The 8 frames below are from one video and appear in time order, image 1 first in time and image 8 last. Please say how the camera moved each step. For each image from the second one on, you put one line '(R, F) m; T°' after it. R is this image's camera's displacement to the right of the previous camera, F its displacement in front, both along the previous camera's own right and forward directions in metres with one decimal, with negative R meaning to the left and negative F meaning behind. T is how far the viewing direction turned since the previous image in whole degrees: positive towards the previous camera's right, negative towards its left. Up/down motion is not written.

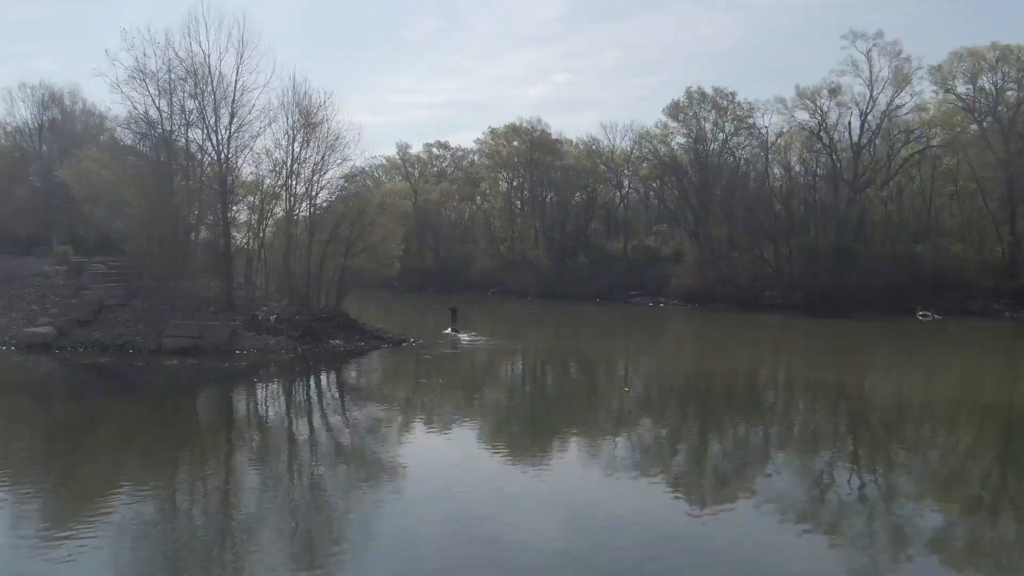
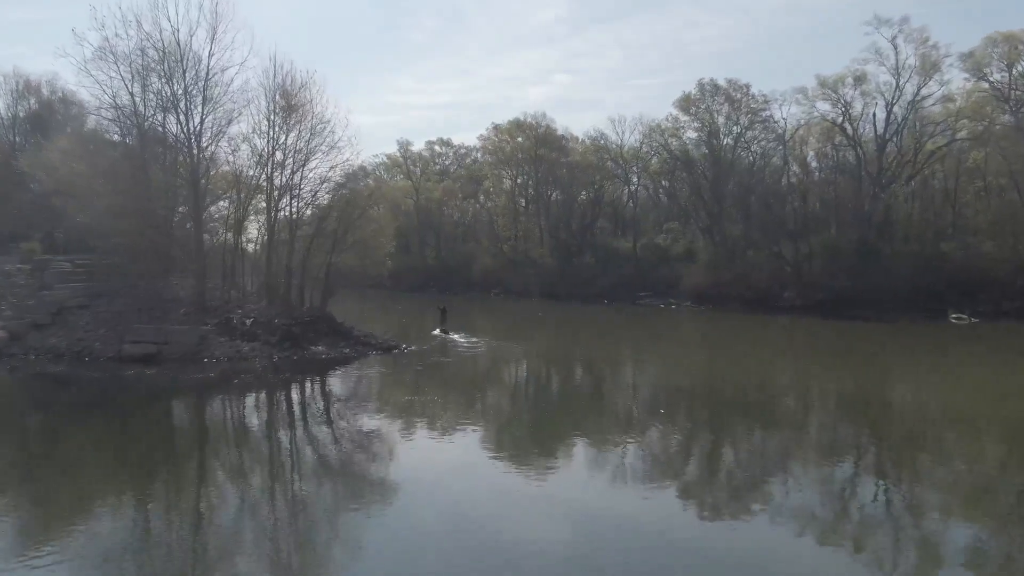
(0.0, +1.6) m; 0°
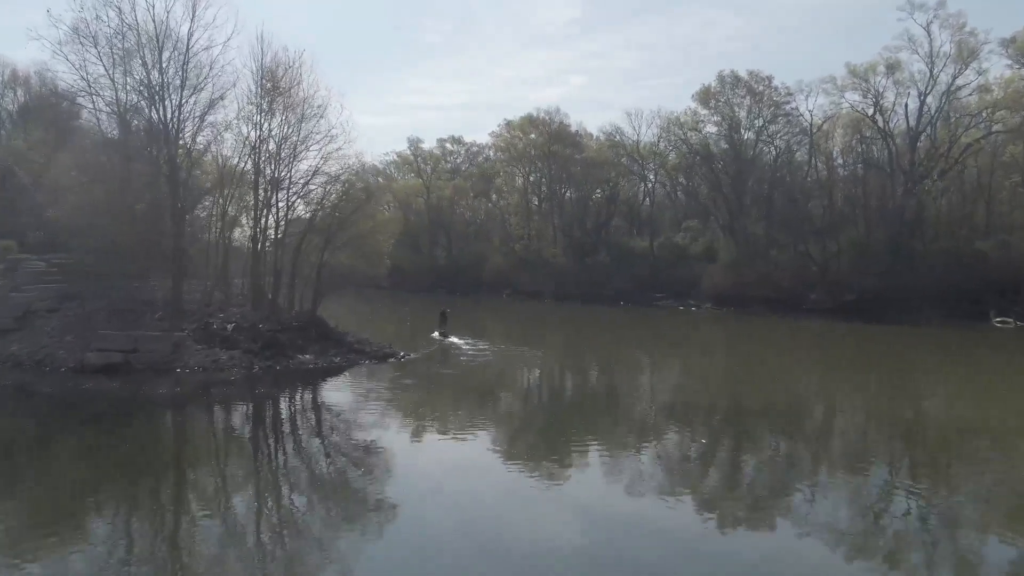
(+0.1, +1.4) m; -1°
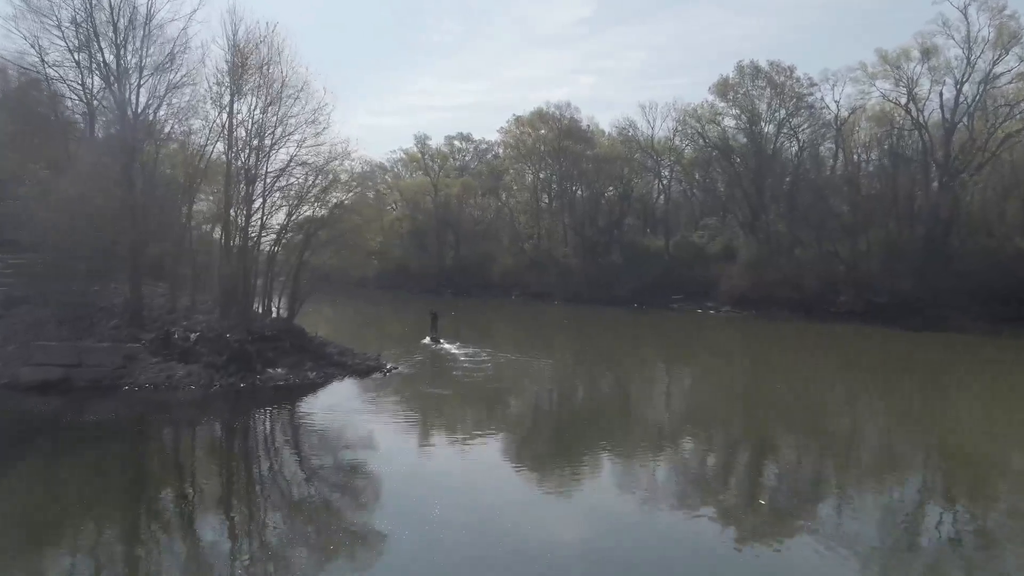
(+0.1, +1.5) m; -1°
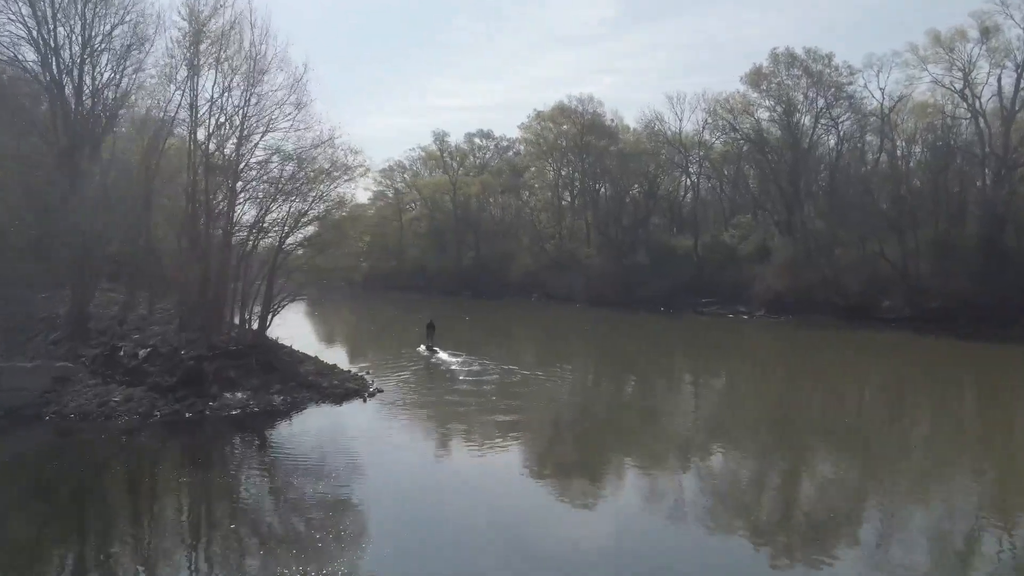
(+0.2, +1.8) m; -2°
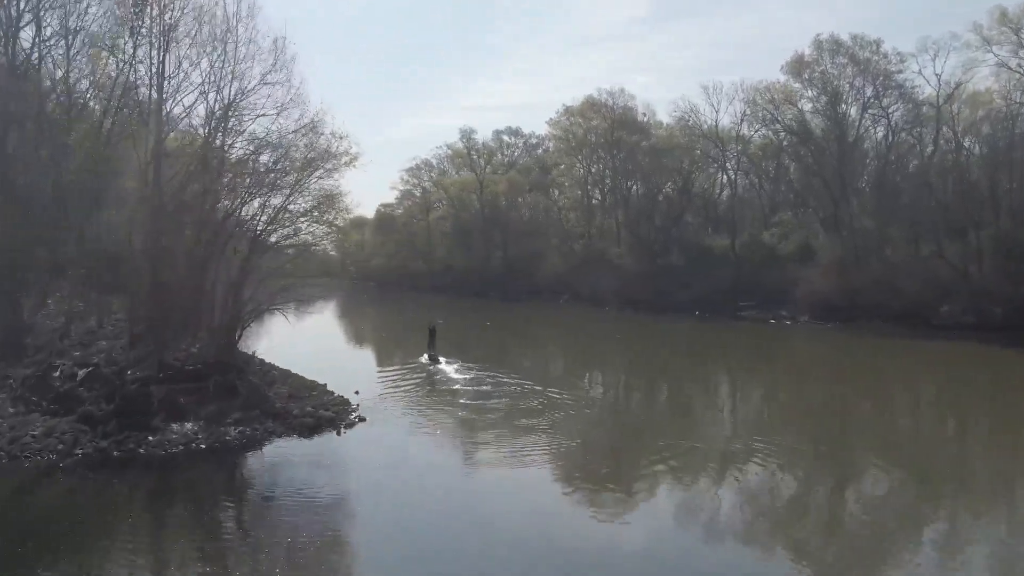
(+0.2, +1.6) m; -2°
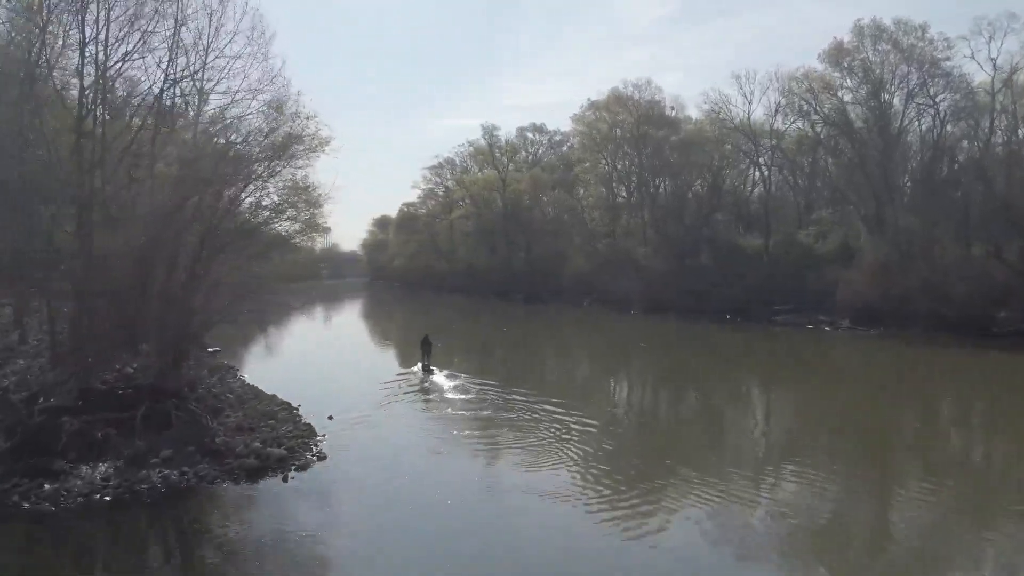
(+0.2, +1.5) m; -2°
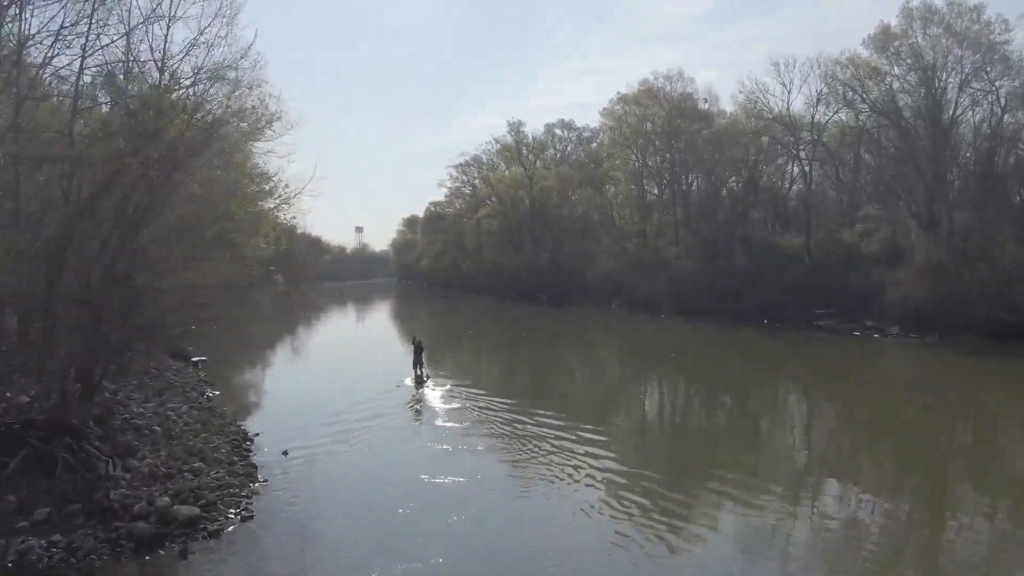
(+0.3, +1.5) m; -2°
